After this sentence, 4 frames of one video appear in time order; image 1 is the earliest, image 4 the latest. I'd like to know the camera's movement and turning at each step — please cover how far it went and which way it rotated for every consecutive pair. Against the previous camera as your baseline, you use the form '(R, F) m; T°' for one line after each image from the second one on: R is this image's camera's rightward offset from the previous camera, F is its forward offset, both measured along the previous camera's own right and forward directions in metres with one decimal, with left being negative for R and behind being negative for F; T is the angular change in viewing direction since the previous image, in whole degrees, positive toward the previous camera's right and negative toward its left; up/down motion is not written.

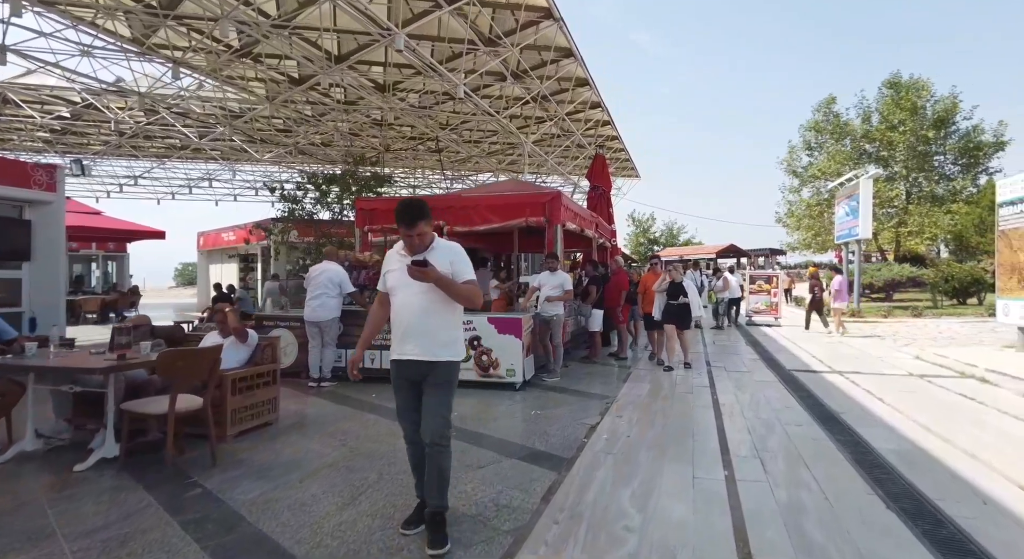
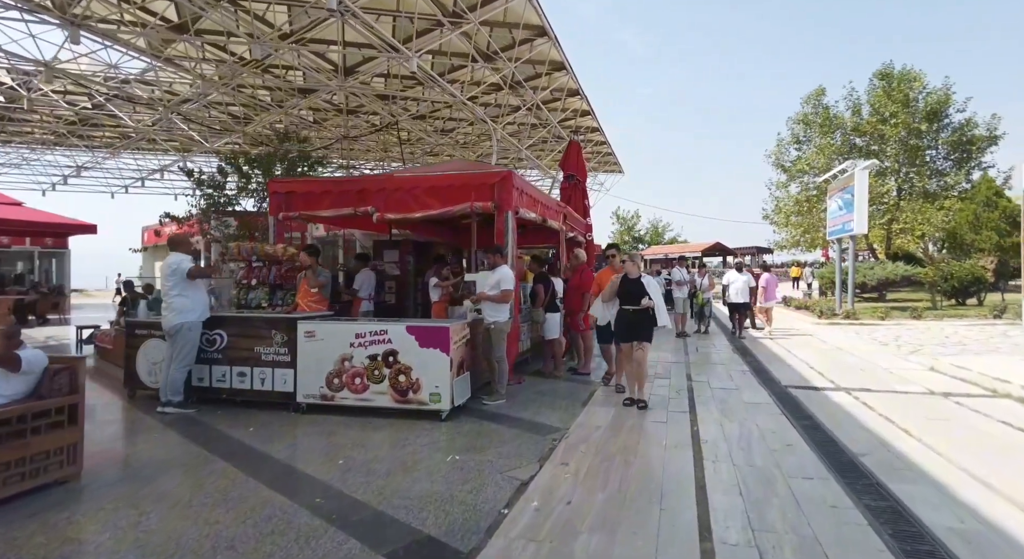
(+0.6, +1.4) m; +1°
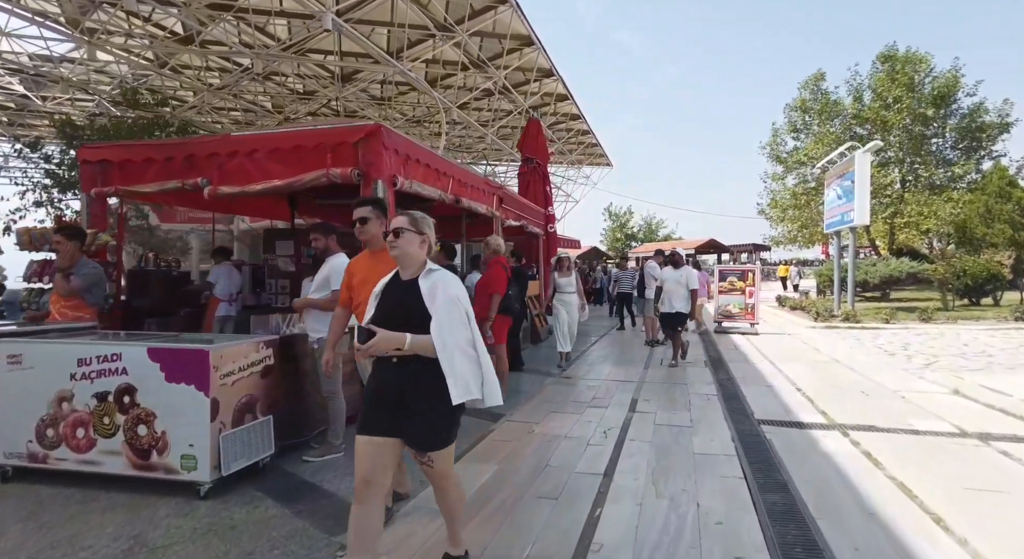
(+1.2, +1.8) m; 0°
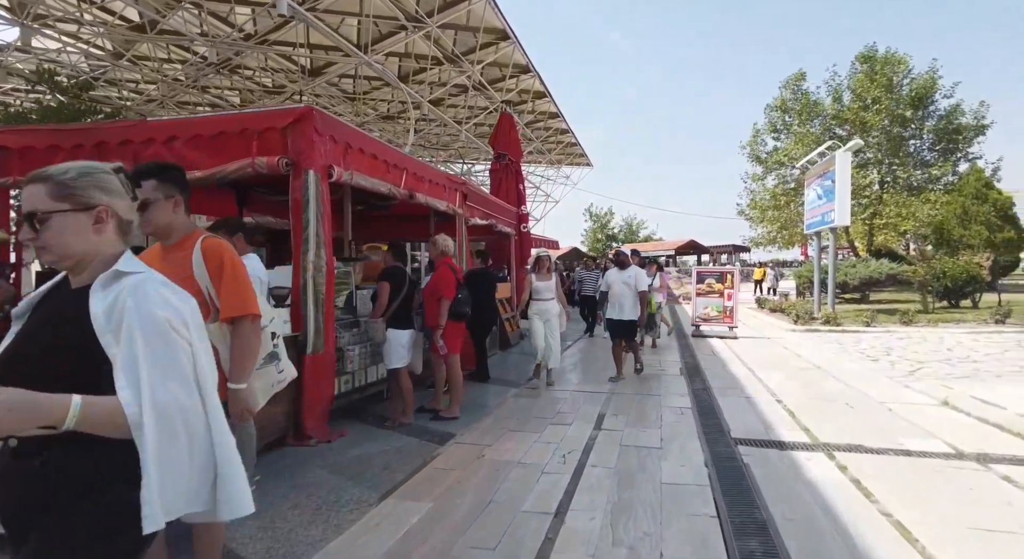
(+0.3, +0.5) m; +2°
